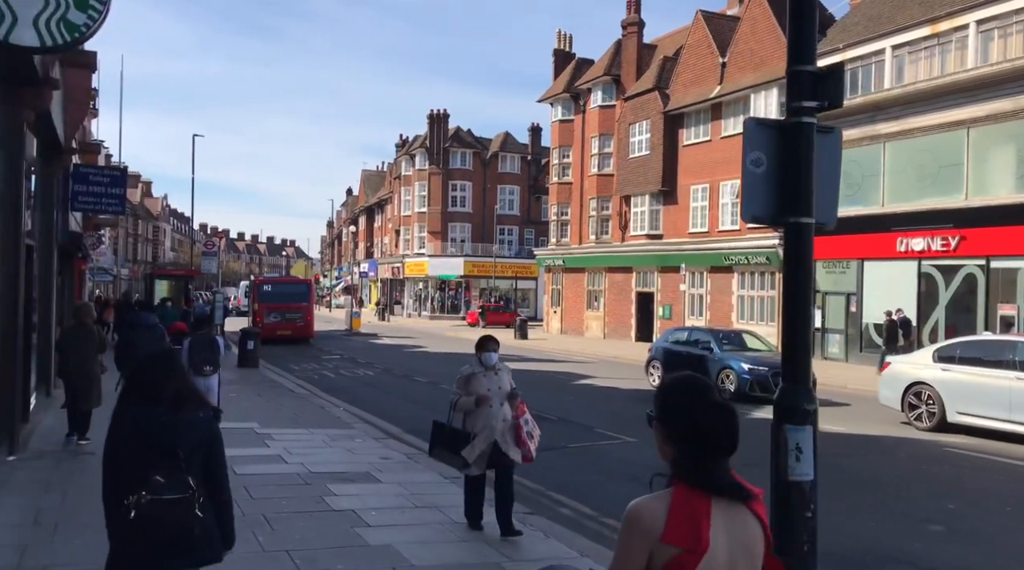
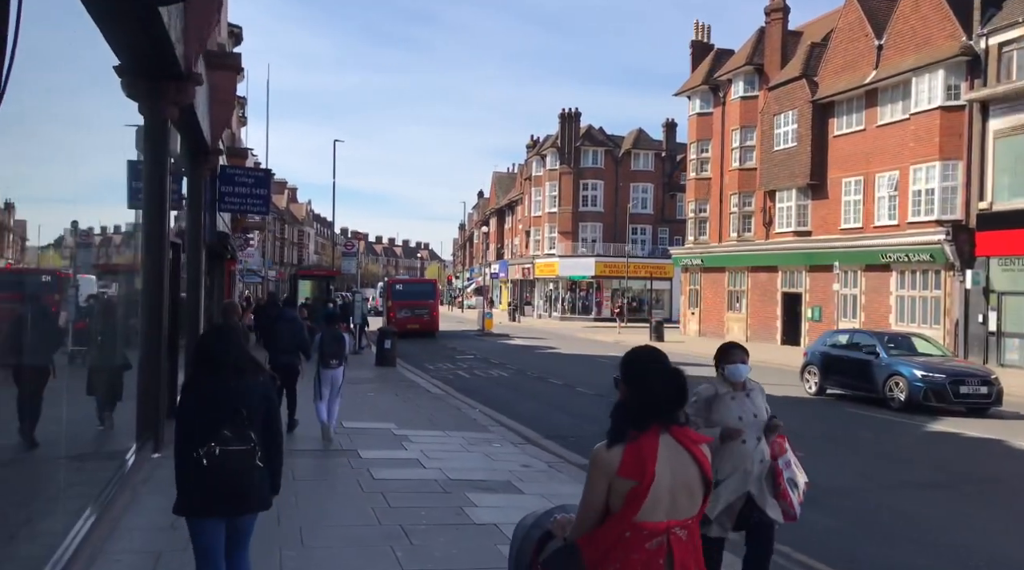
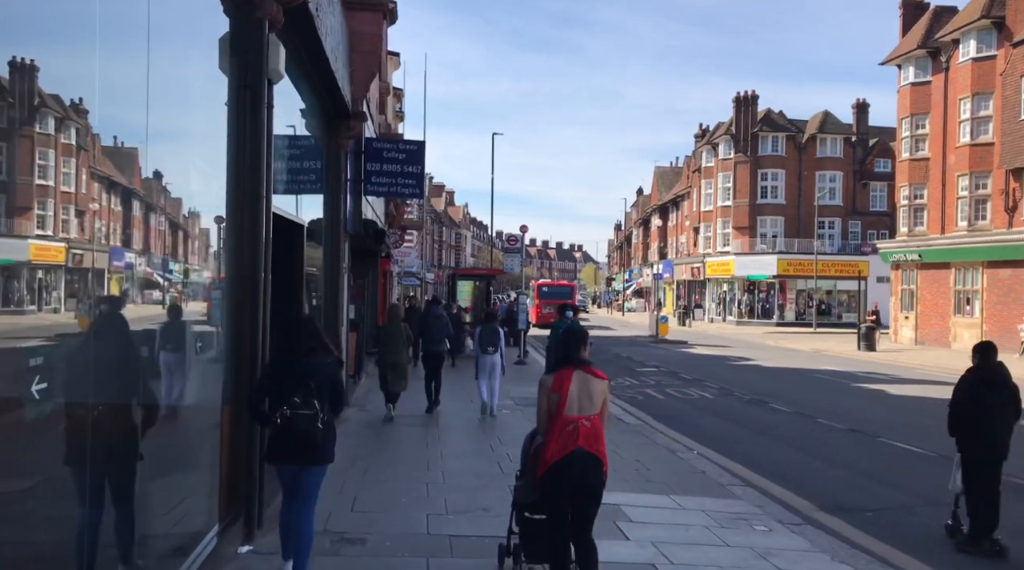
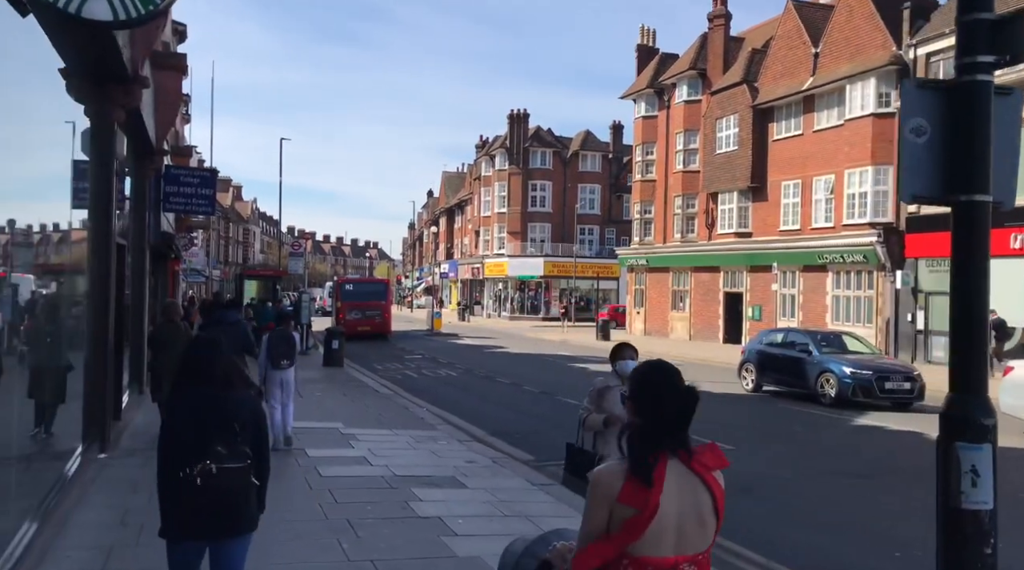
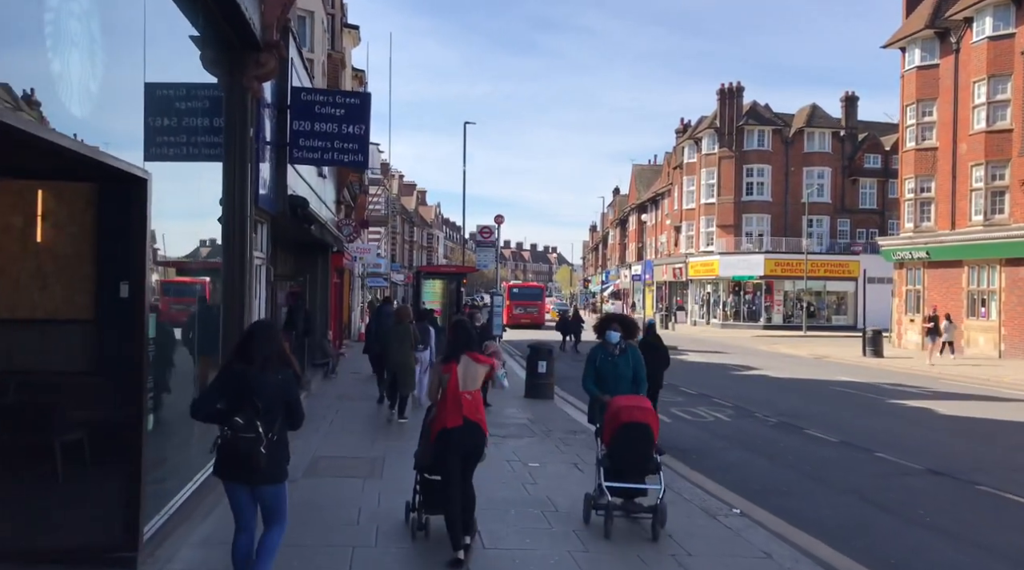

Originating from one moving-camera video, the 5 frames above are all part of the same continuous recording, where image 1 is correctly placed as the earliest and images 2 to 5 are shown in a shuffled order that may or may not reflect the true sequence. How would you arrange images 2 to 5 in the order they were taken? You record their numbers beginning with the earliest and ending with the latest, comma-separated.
4, 2, 3, 5
